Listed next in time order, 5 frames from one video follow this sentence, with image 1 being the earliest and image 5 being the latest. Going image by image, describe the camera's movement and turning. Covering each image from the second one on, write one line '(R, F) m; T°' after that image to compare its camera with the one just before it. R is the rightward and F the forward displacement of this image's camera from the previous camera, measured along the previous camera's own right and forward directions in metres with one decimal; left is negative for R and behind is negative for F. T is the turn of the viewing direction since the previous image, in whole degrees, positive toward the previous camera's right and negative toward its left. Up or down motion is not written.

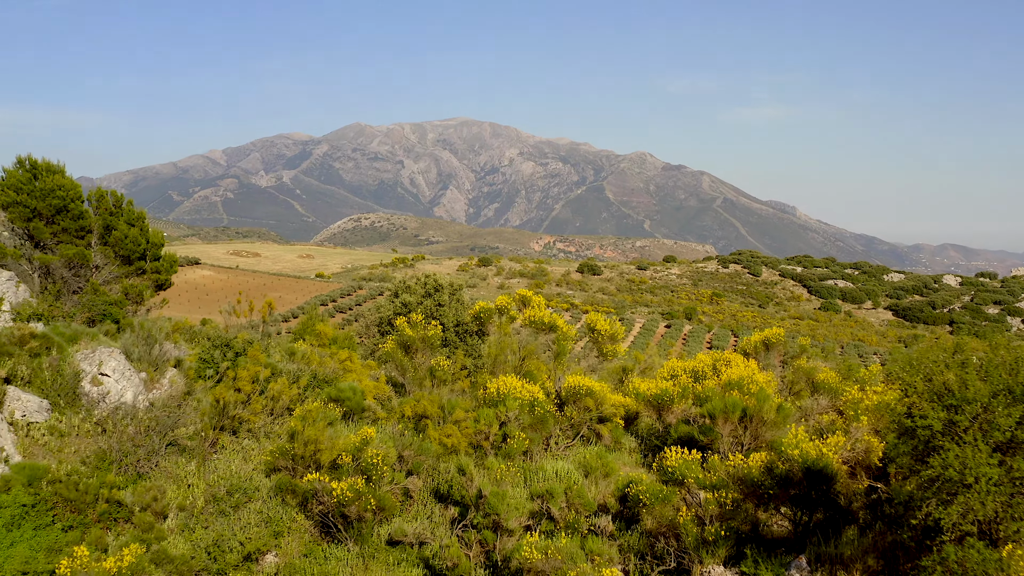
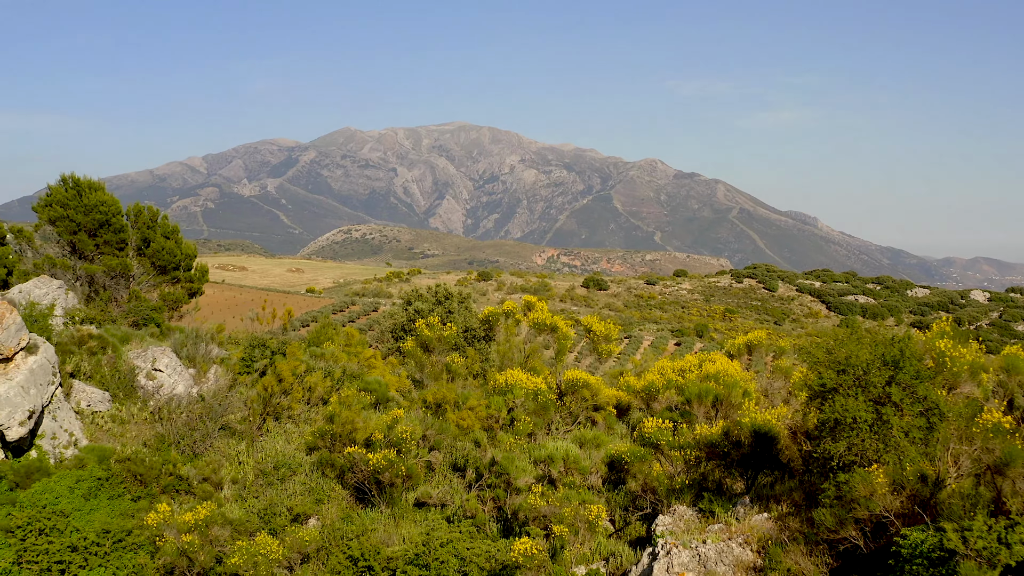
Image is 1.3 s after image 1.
(0.0, -1.8) m; -1°
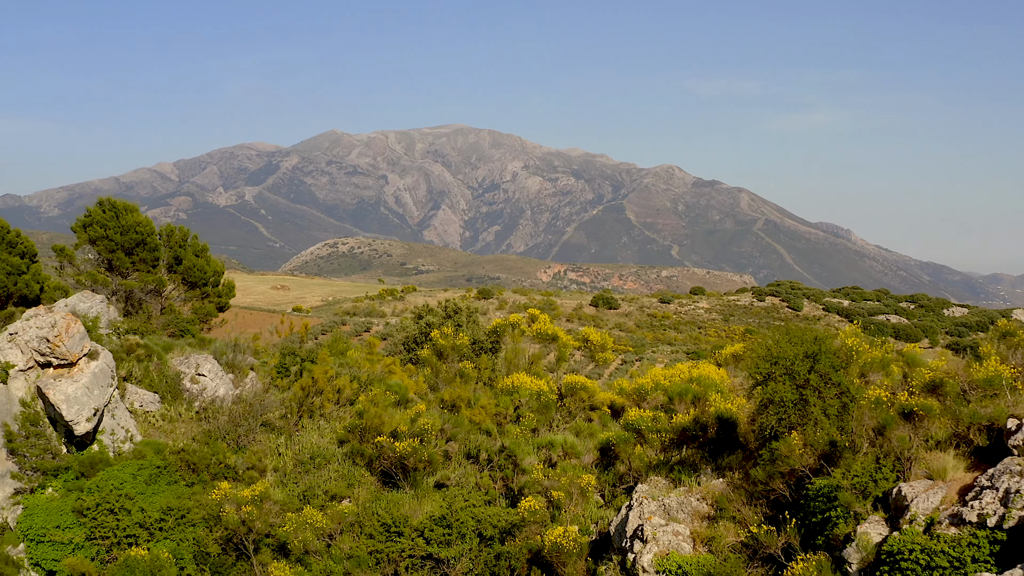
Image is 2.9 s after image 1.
(0.0, -1.9) m; -1°
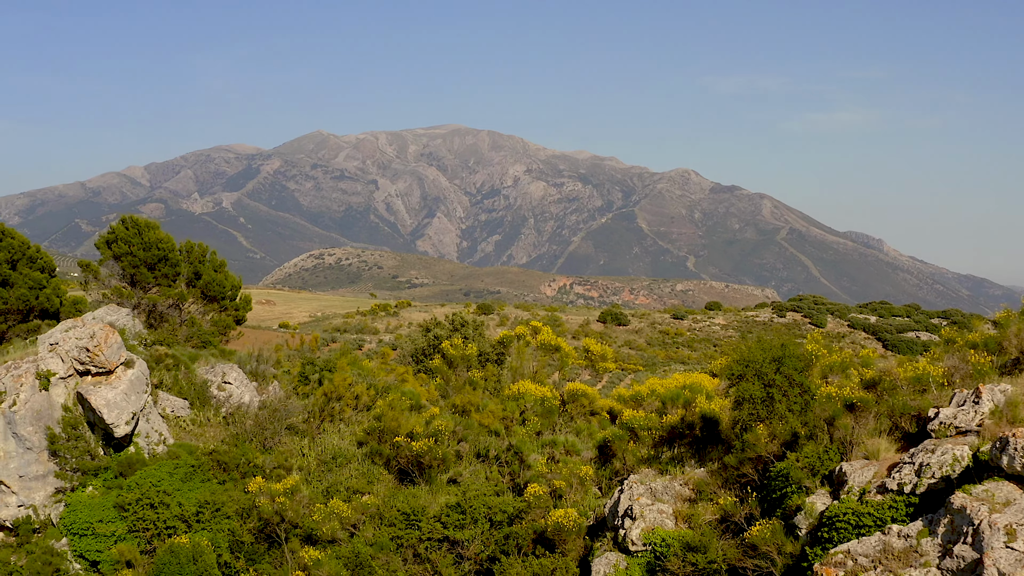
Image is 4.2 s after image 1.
(-0.1, -1.4) m; 0°
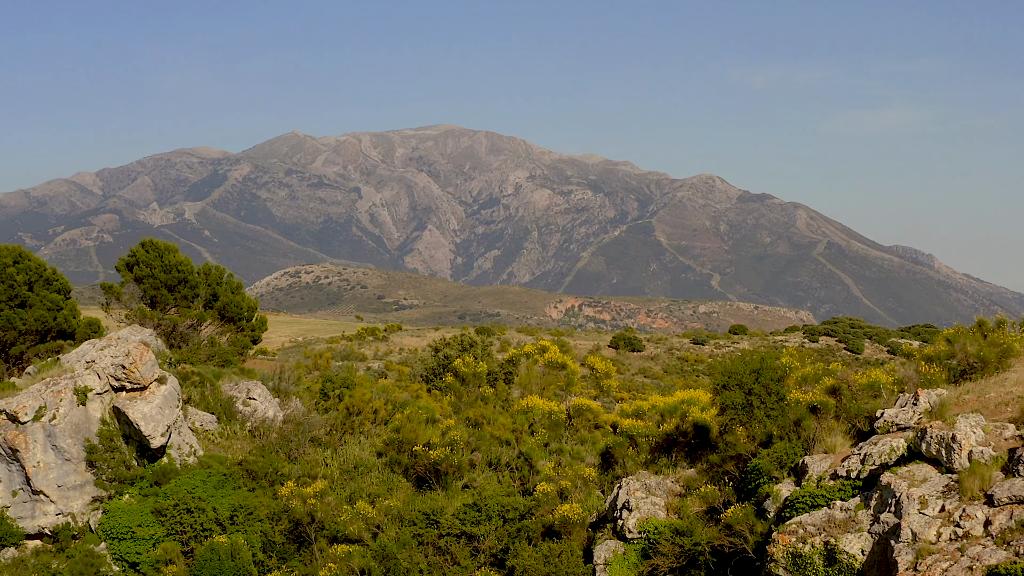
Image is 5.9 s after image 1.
(-0.2, -1.5) m; 0°
